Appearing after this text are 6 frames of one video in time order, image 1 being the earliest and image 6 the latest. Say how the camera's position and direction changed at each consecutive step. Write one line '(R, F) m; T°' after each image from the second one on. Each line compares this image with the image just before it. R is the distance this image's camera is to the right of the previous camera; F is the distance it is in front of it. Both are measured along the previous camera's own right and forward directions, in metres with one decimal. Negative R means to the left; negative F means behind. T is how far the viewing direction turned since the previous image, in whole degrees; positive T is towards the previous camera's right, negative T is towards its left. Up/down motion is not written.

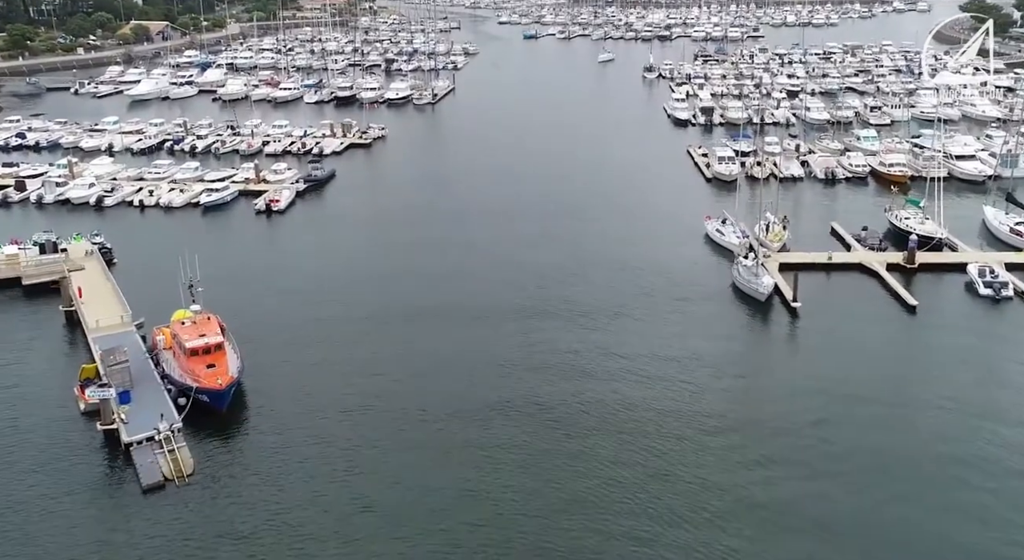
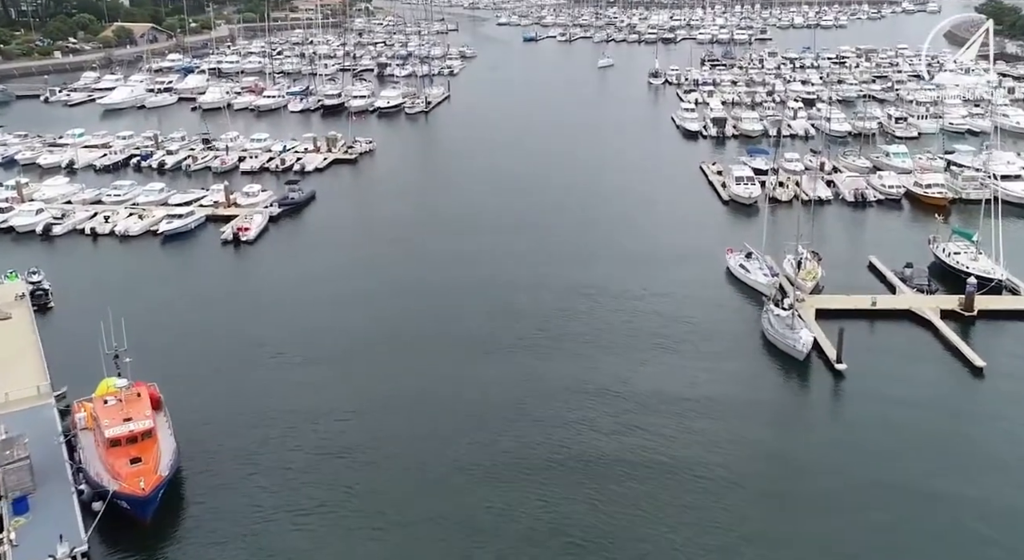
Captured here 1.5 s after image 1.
(+0.1, +2.7) m; 0°
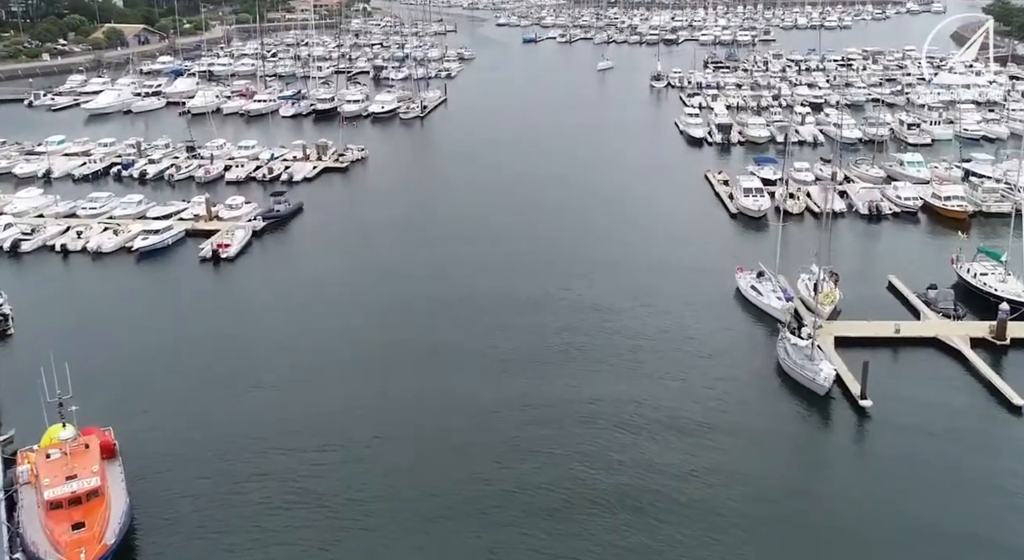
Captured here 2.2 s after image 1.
(+0.1, +1.3) m; 0°
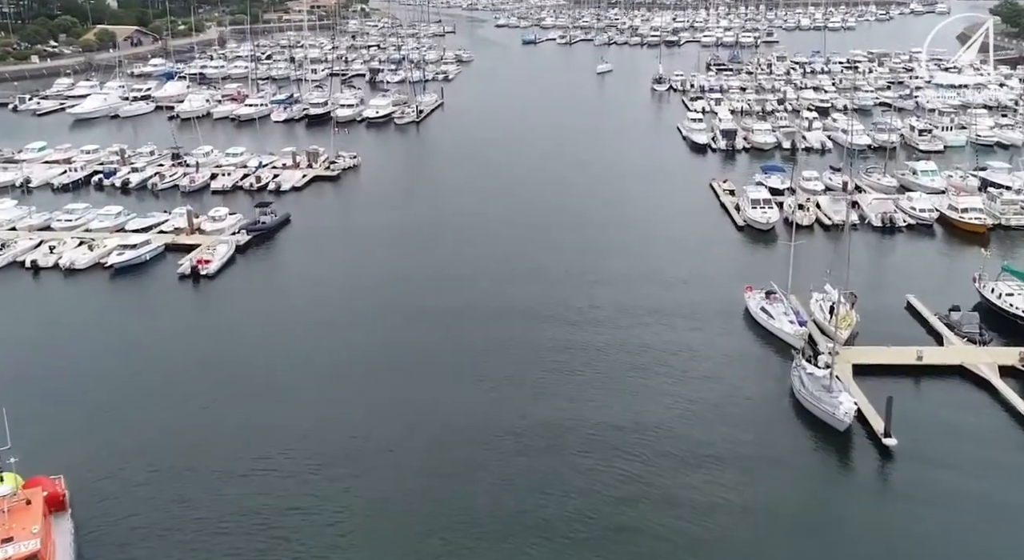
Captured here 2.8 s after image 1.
(+0.1, +1.1) m; 0°
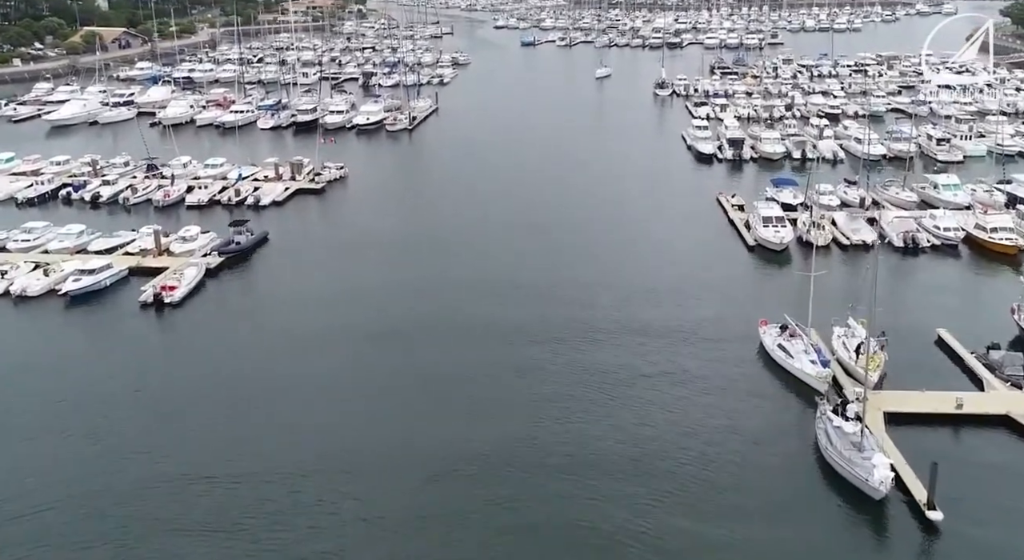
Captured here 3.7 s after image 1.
(+0.2, +1.7) m; 0°
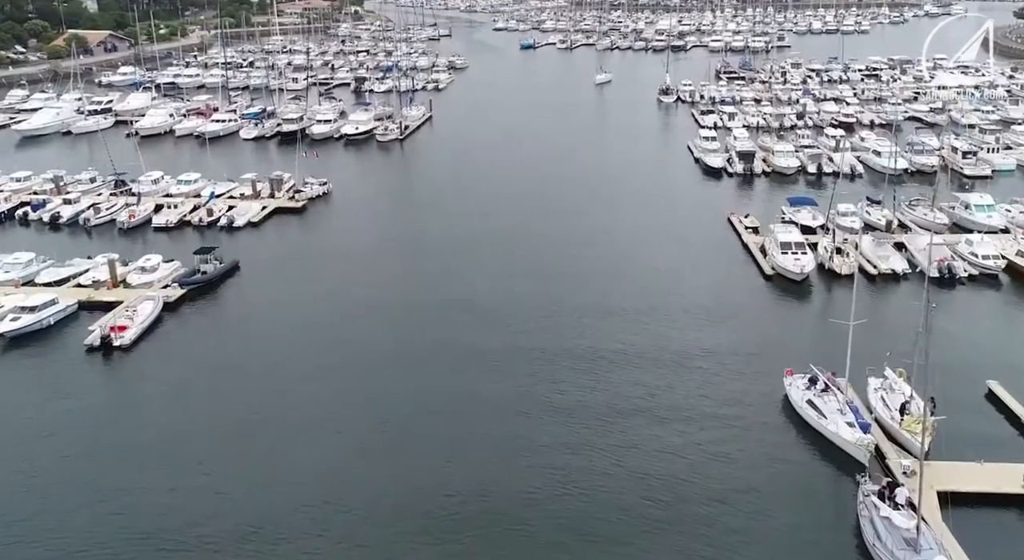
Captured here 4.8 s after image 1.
(+0.2, +2.0) m; 0°
